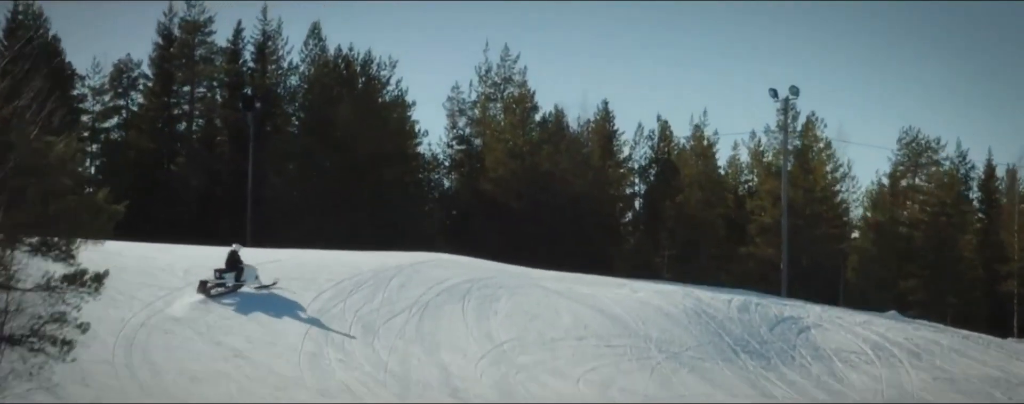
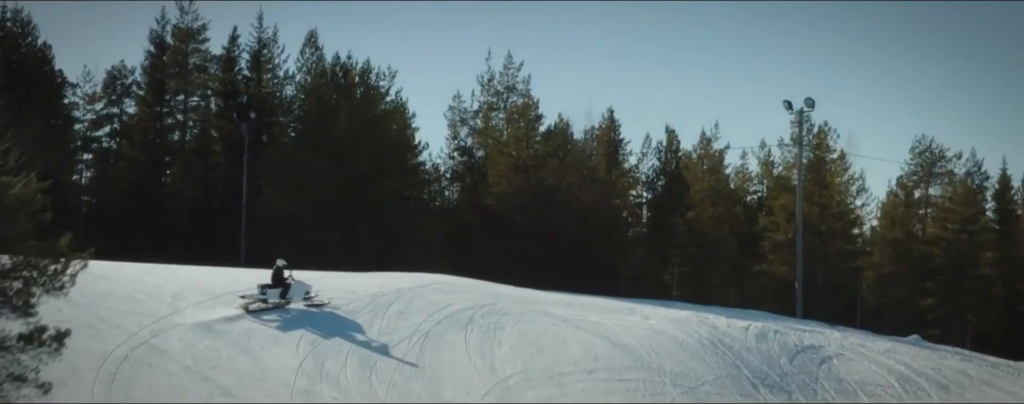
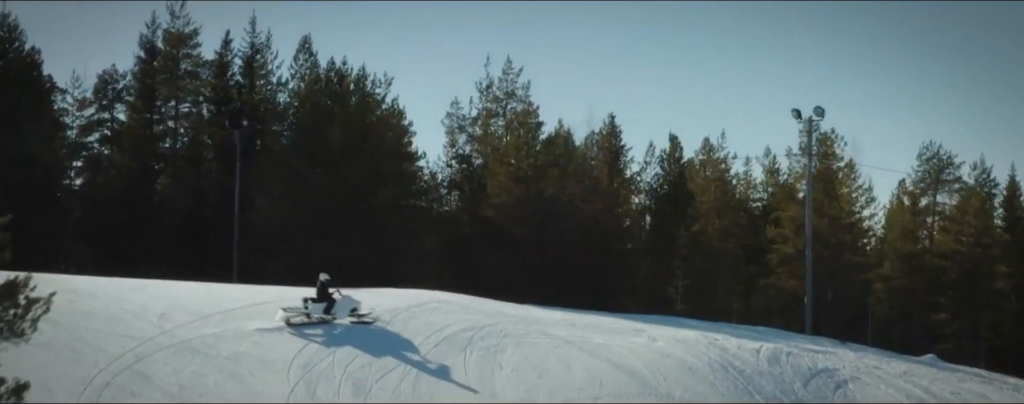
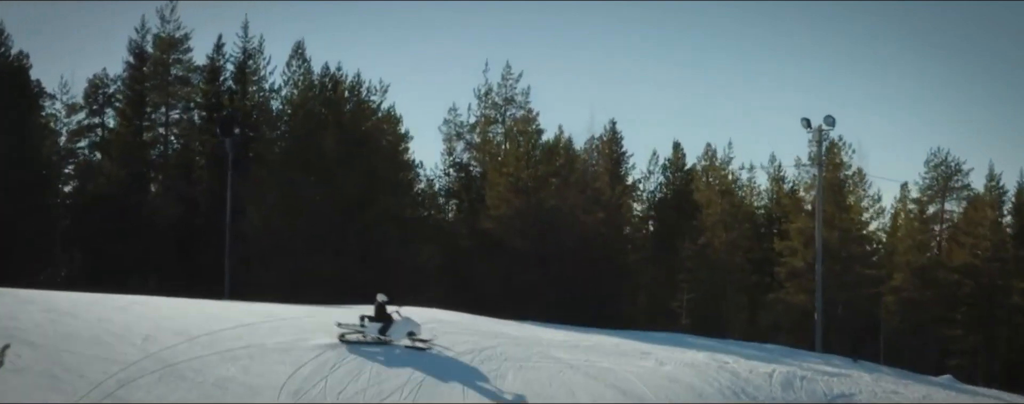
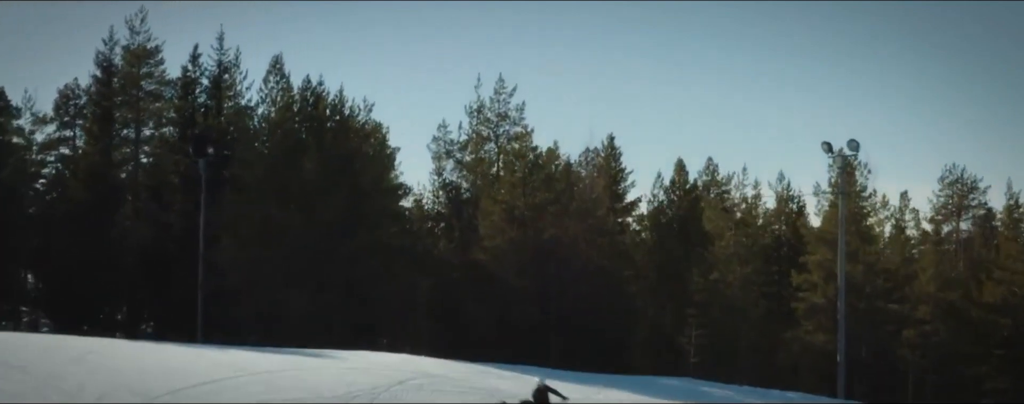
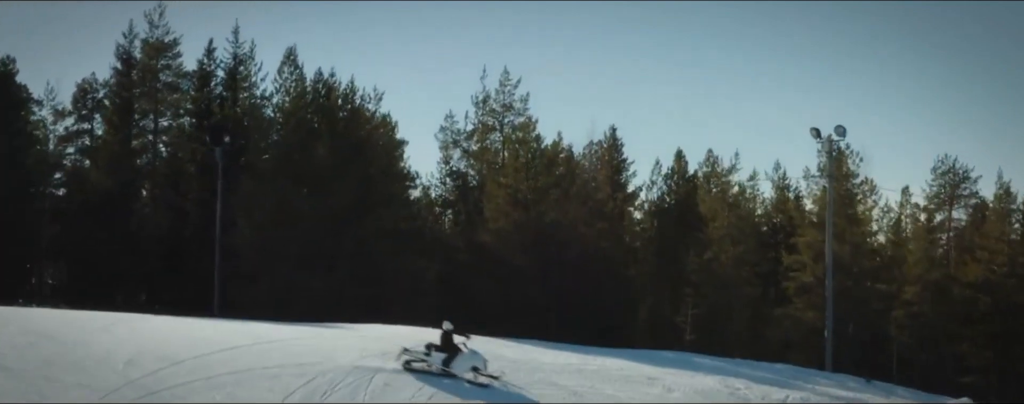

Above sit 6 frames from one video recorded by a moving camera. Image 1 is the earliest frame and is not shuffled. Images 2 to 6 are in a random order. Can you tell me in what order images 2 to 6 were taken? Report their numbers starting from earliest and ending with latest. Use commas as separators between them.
2, 3, 4, 6, 5
